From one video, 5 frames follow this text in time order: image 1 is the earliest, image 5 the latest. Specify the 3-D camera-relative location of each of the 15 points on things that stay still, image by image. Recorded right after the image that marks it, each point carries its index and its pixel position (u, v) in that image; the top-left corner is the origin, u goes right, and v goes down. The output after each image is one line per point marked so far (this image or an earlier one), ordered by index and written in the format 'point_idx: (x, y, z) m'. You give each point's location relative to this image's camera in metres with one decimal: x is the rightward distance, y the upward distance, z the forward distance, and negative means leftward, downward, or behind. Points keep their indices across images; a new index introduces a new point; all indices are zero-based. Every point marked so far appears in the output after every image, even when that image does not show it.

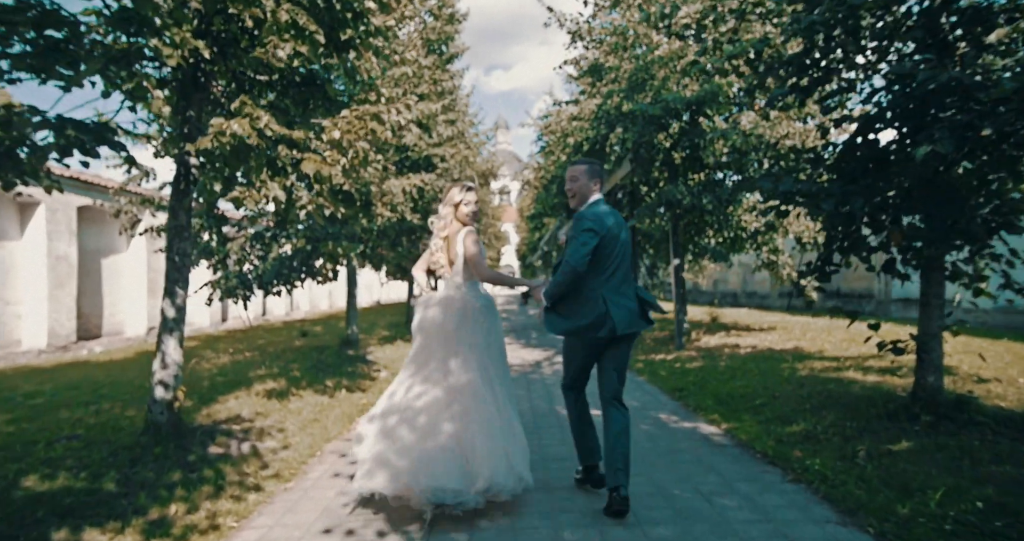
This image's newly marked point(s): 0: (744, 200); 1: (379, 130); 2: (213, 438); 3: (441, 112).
0: (+4.3, +1.3, +11.5) m
1: (-1.2, +1.3, +5.8) m
2: (-2.7, -1.5, +5.6) m
3: (-1.5, +3.3, +12.9) m
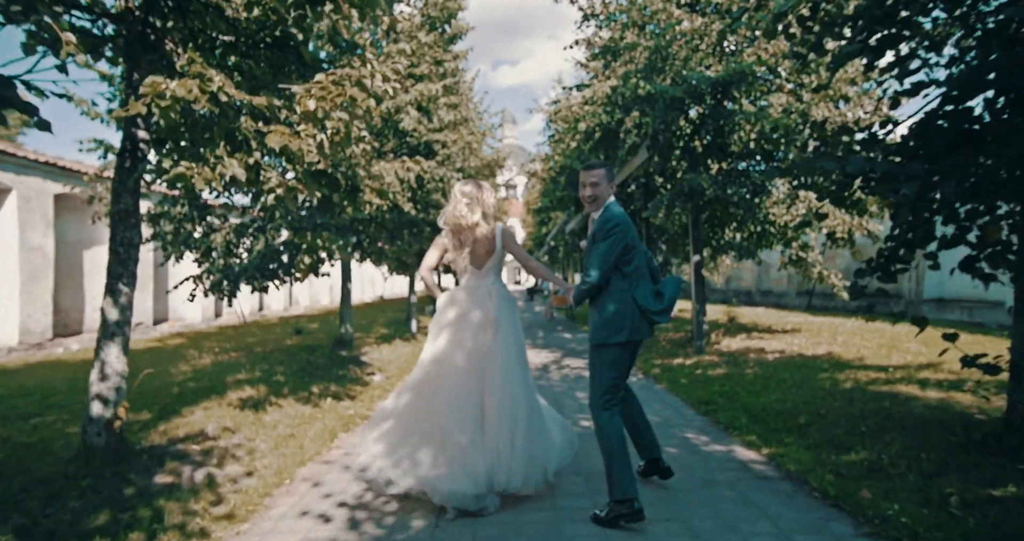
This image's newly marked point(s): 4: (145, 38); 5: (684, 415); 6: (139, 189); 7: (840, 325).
0: (+4.4, +1.4, +10.6) m
1: (-1.2, +1.3, +4.9) m
2: (-2.6, -1.4, +4.8) m
3: (-1.3, +3.4, +12.0) m
4: (-2.8, +1.8, +4.8) m
5: (+1.9, -1.6, +7.1) m
6: (-2.9, +0.6, +4.9) m
7: (+7.0, -1.2, +13.5) m
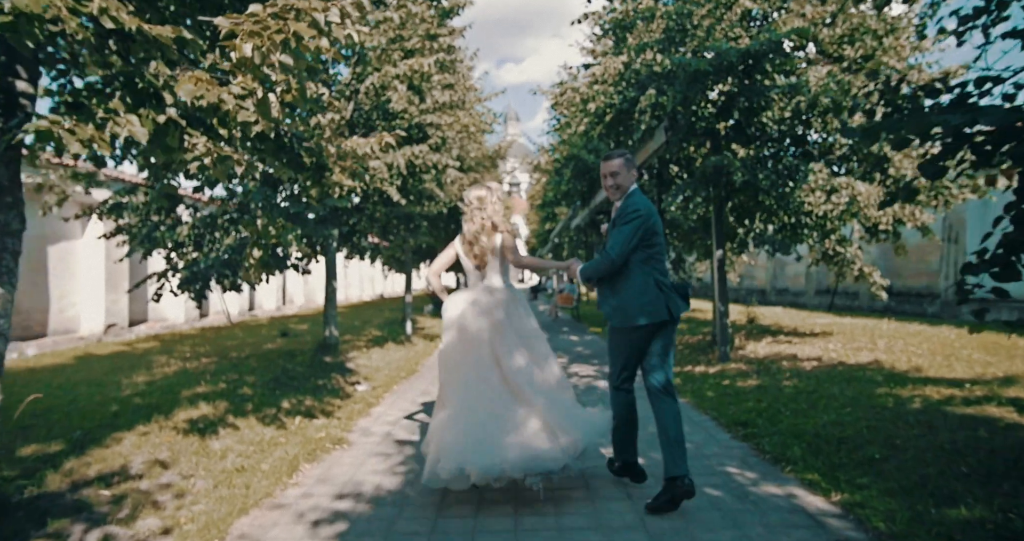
0: (+4.4, +1.4, +9.3) m
1: (-1.2, +1.4, +3.7) m
2: (-2.7, -1.4, +3.6) m
3: (-1.3, +3.4, +10.8) m
4: (-2.8, +1.8, +3.6) m
5: (+2.0, -1.6, +5.9) m
6: (-2.9, +0.7, +3.8) m
7: (+7.1, -1.1, +12.3) m
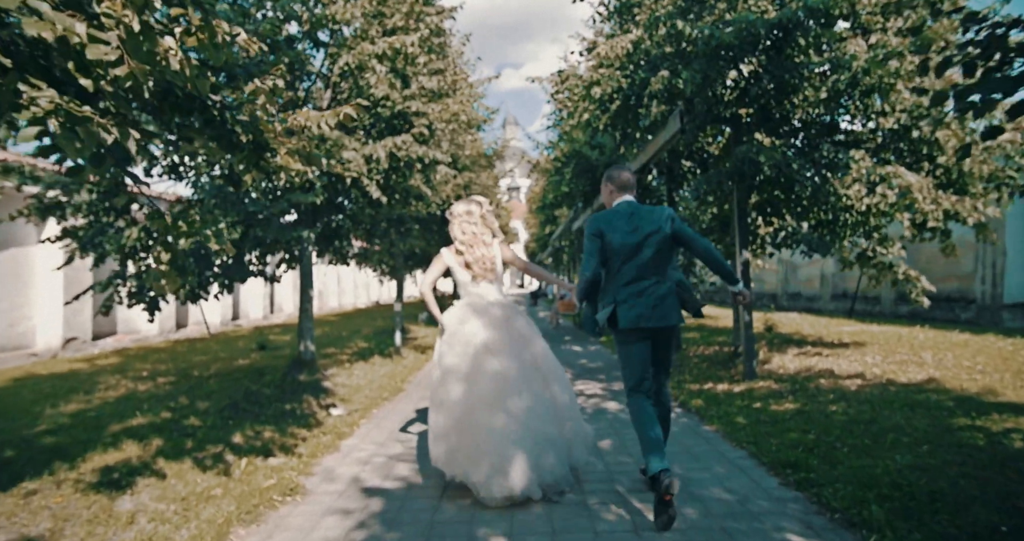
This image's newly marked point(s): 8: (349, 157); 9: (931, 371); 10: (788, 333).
0: (+4.4, +1.4, +8.1) m
1: (-1.2, +1.3, +2.5) m
2: (-2.7, -1.5, +2.4) m
3: (-1.4, +3.3, +9.6) m
4: (-2.9, +1.7, +2.4) m
5: (+1.9, -1.6, +4.7) m
6: (-3.0, +0.6, +2.6) m
7: (+7.0, -1.2, +11.1) m
8: (-2.2, +1.5, +8.6) m
9: (+5.3, -1.3, +7.9) m
10: (+5.9, -1.3, +13.4) m
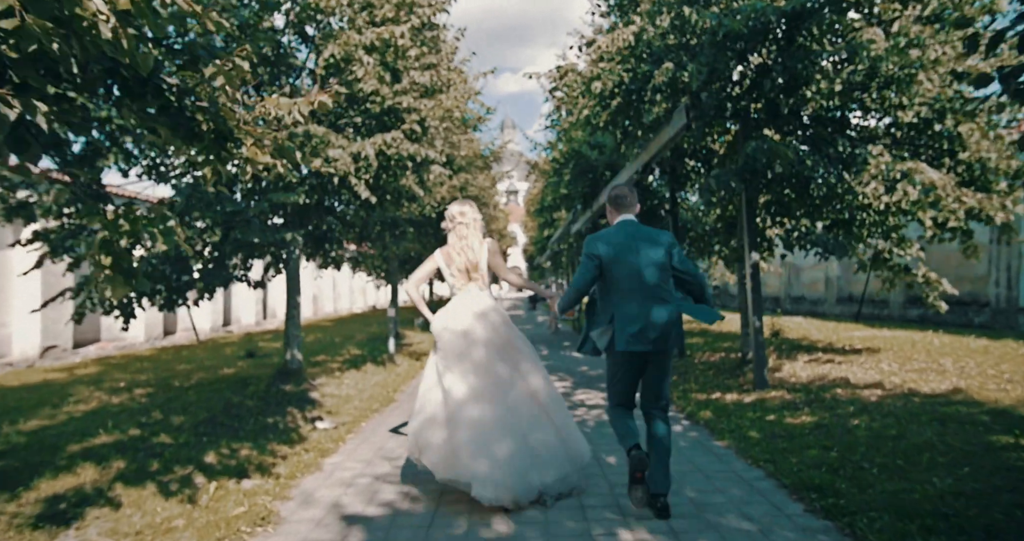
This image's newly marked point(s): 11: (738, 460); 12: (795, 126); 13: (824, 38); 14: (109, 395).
0: (+4.3, +1.3, +7.7) m
1: (-1.3, +1.3, +2.0) m
2: (-2.7, -1.5, +1.9) m
3: (-1.4, +3.2, +9.2) m
4: (-2.9, +1.7, +1.9) m
5: (+1.9, -1.6, +4.2) m
6: (-3.0, +0.6, +2.1) m
7: (+7.0, -1.2, +10.6) m
8: (-2.3, +1.5, +8.1) m
9: (+5.2, -1.3, +7.4) m
10: (+5.8, -1.4, +12.9) m
11: (+2.0, -1.7, +5.7) m
12: (+3.7, +1.9, +8.2) m
13: (+3.7, +2.8, +7.6) m
14: (-5.4, -1.7, +8.6) m
